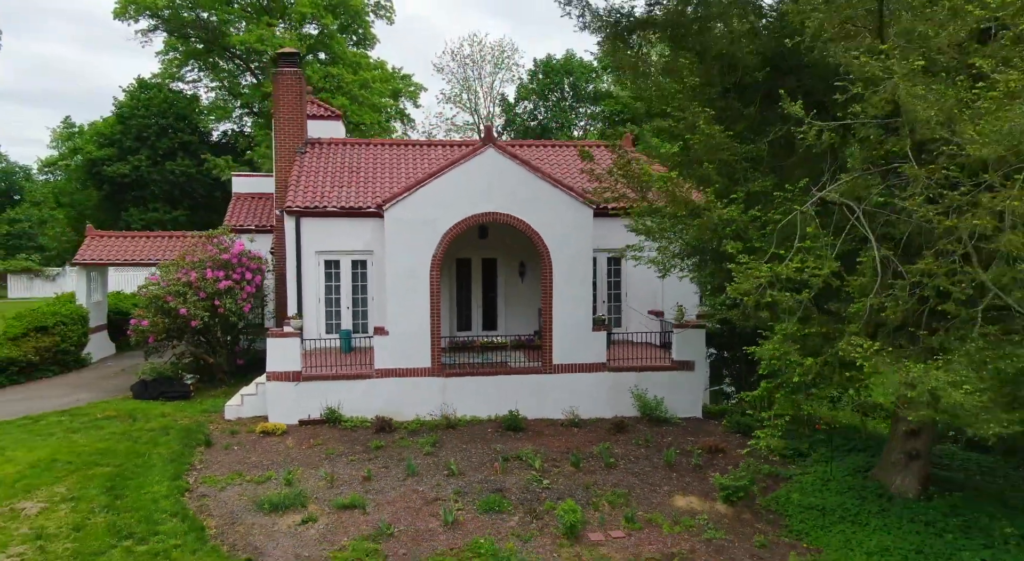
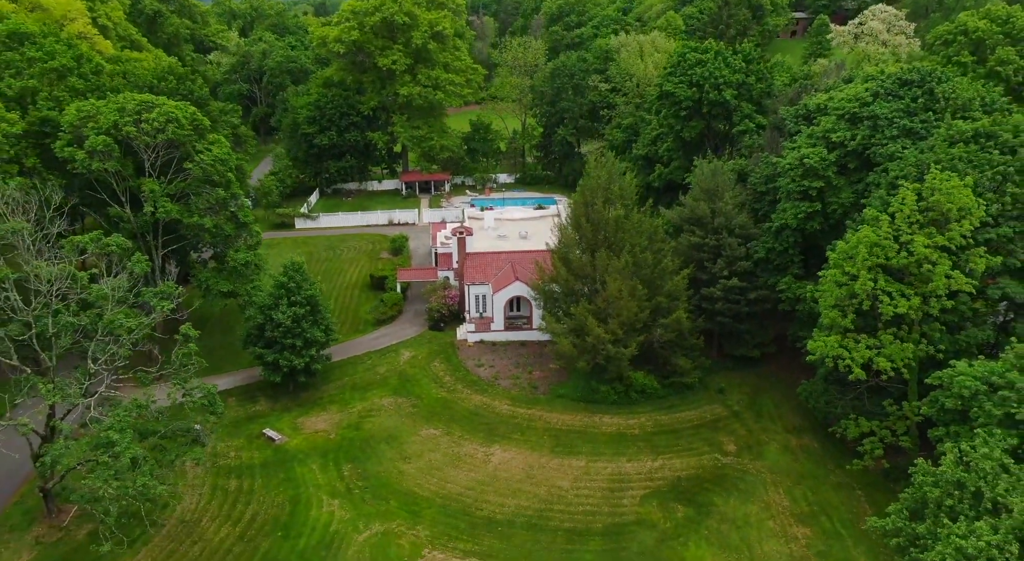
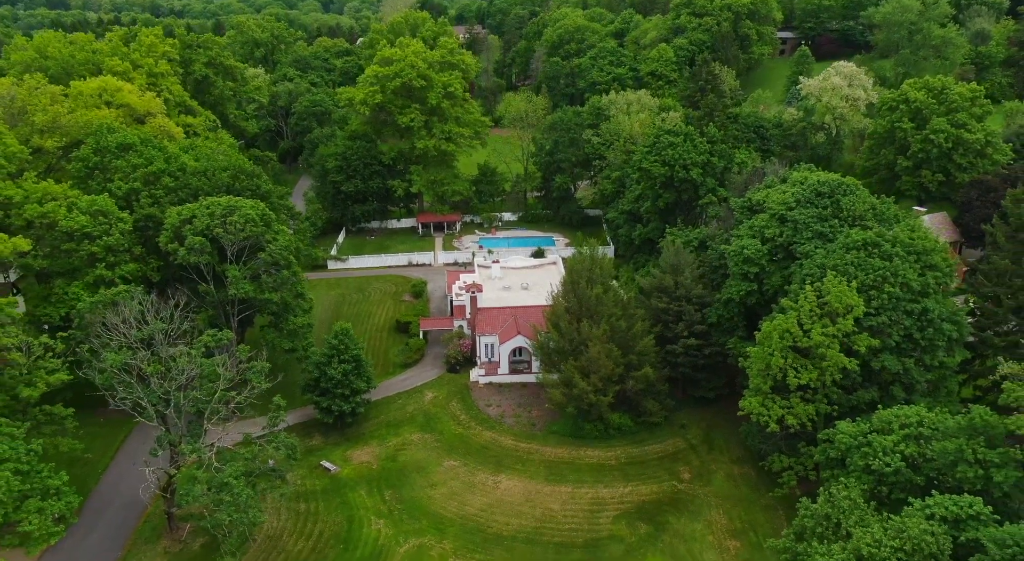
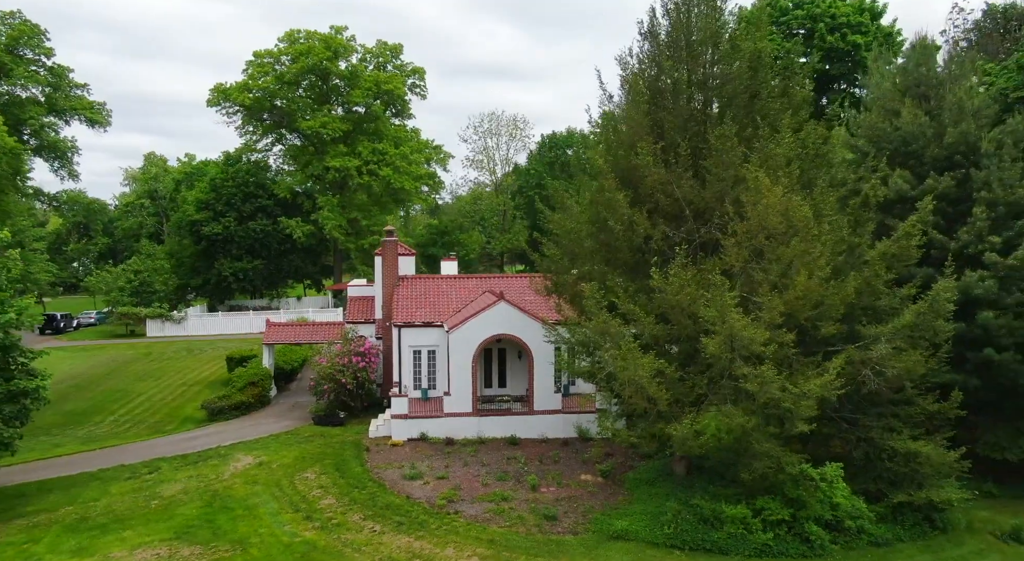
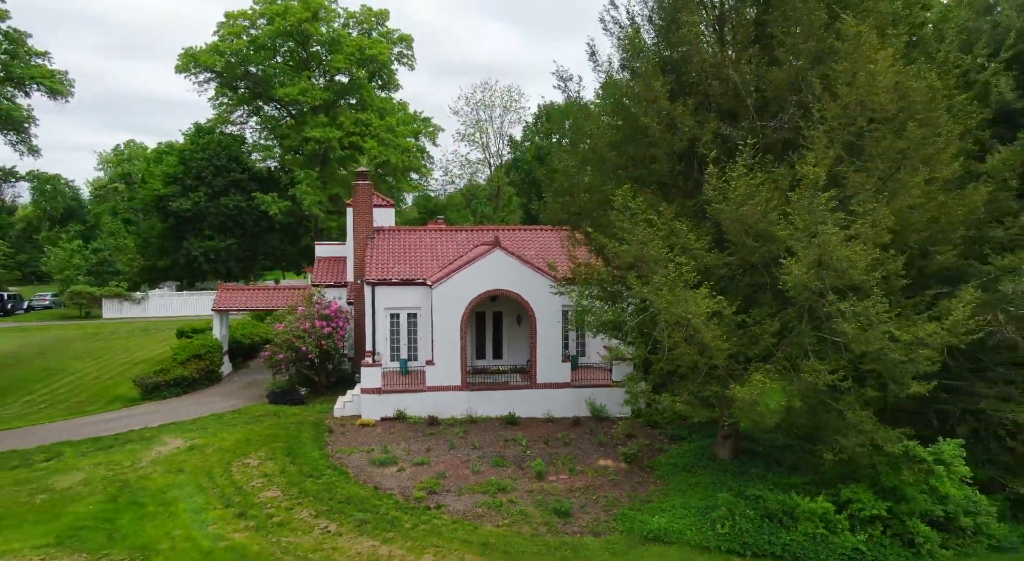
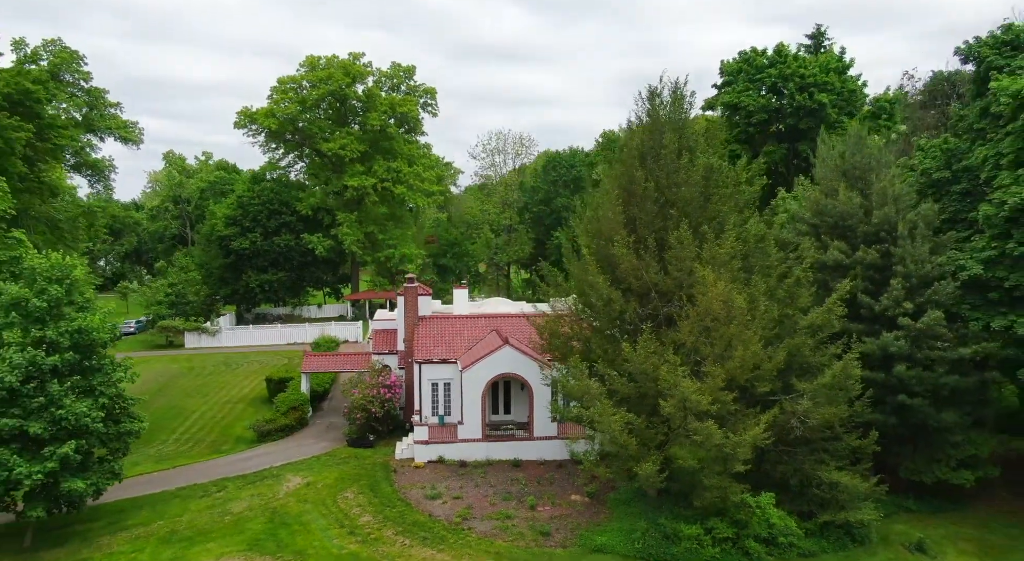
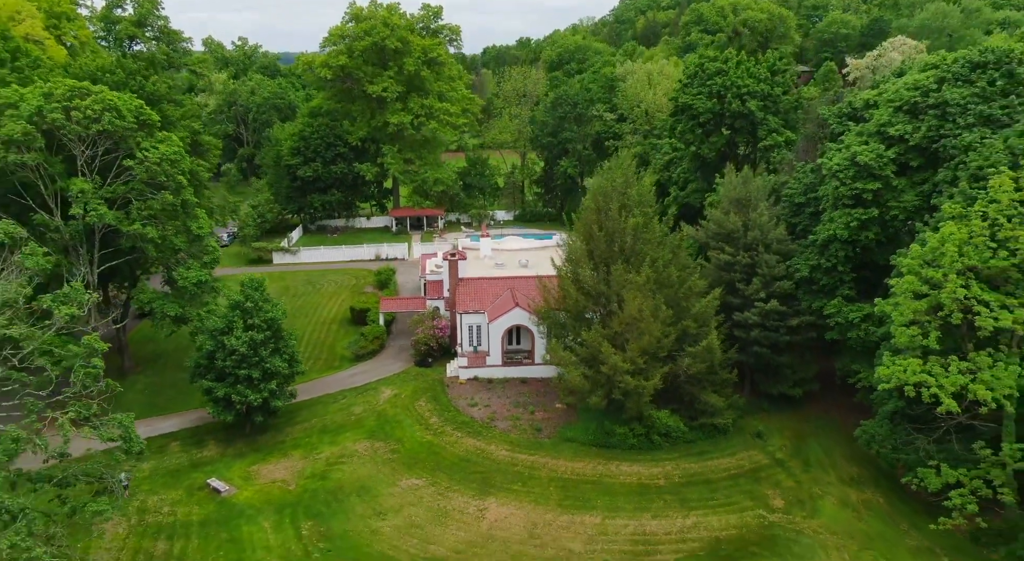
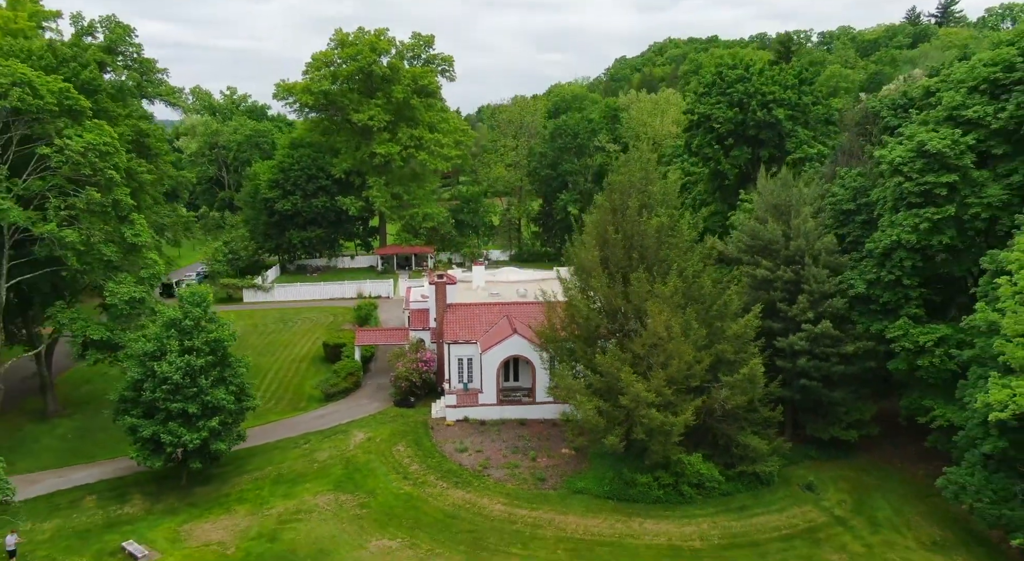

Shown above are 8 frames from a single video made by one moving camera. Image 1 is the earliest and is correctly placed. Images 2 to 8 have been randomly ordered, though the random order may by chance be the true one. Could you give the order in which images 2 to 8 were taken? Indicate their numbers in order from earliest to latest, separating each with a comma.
5, 4, 6, 8, 7, 2, 3
